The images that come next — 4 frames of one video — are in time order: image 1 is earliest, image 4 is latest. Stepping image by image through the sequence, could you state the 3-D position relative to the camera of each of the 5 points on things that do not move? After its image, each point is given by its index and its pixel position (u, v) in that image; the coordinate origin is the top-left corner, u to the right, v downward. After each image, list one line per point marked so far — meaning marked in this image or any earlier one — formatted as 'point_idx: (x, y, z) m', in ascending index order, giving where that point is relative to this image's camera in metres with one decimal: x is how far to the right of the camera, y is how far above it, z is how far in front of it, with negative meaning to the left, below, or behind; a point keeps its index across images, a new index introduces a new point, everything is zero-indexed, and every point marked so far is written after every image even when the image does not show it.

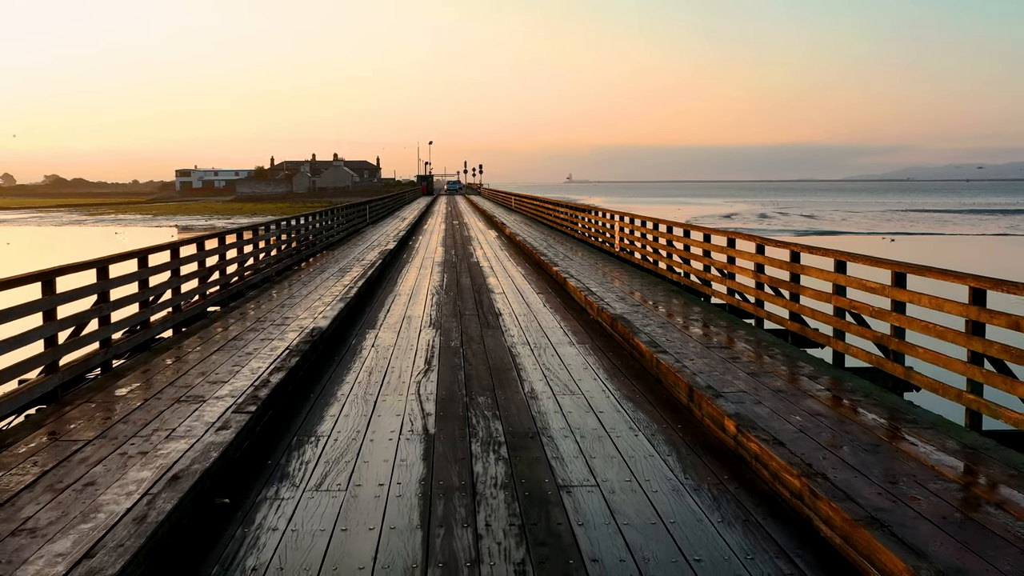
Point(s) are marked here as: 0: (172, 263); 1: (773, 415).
0: (-3.1, +0.3, +7.7) m
1: (+1.5, -0.7, +4.5) m
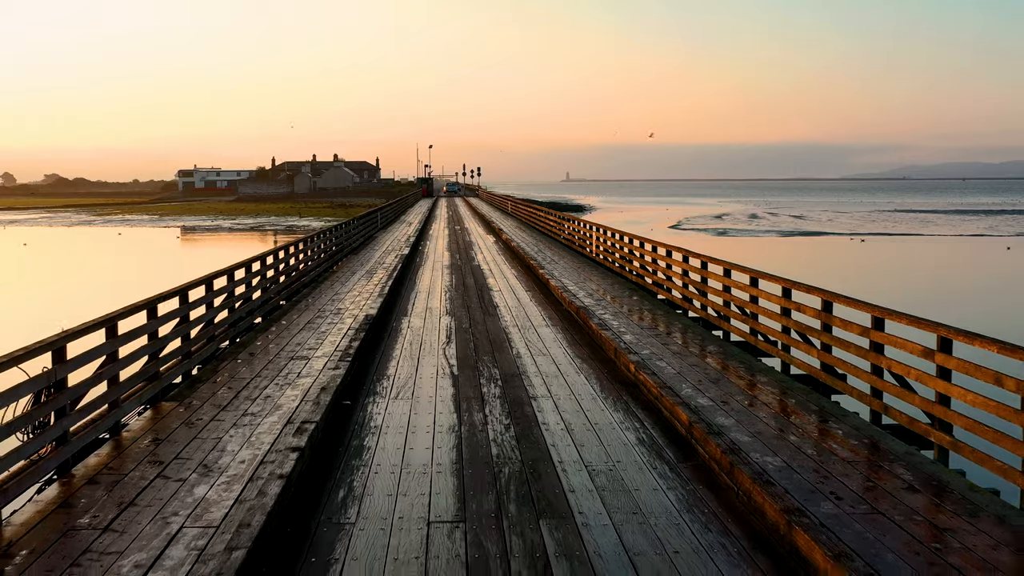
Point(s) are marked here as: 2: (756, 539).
0: (-3.2, +0.3, +10.4) m
1: (+1.4, -0.7, +7.2) m
2: (+1.1, -1.2, +3.8) m
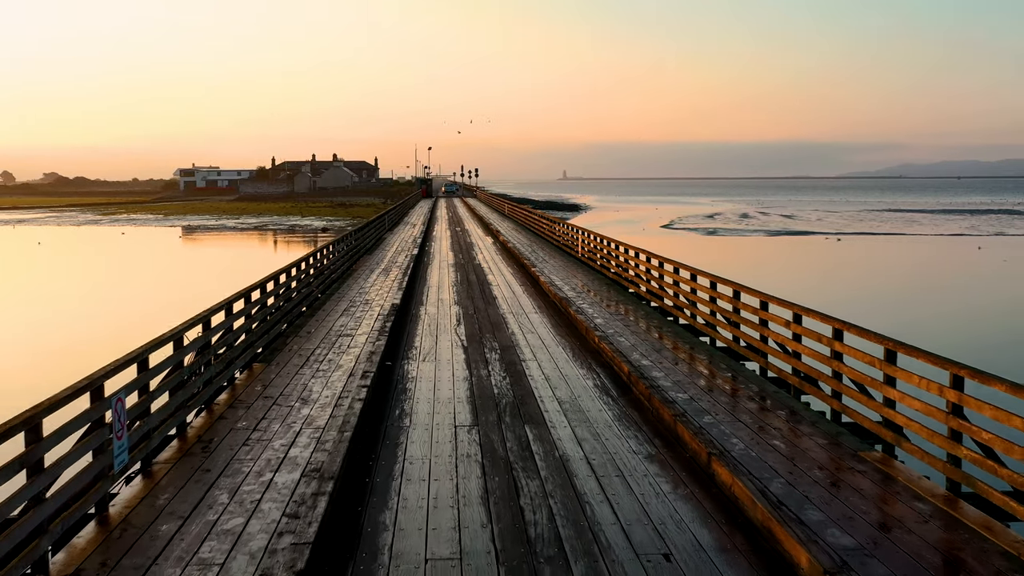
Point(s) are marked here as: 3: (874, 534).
0: (-3.3, +0.4, +12.7) m
1: (+1.3, -0.6, +9.5) m
2: (+1.1, -1.1, +6.1) m
3: (+2.0, -1.3, +4.4) m
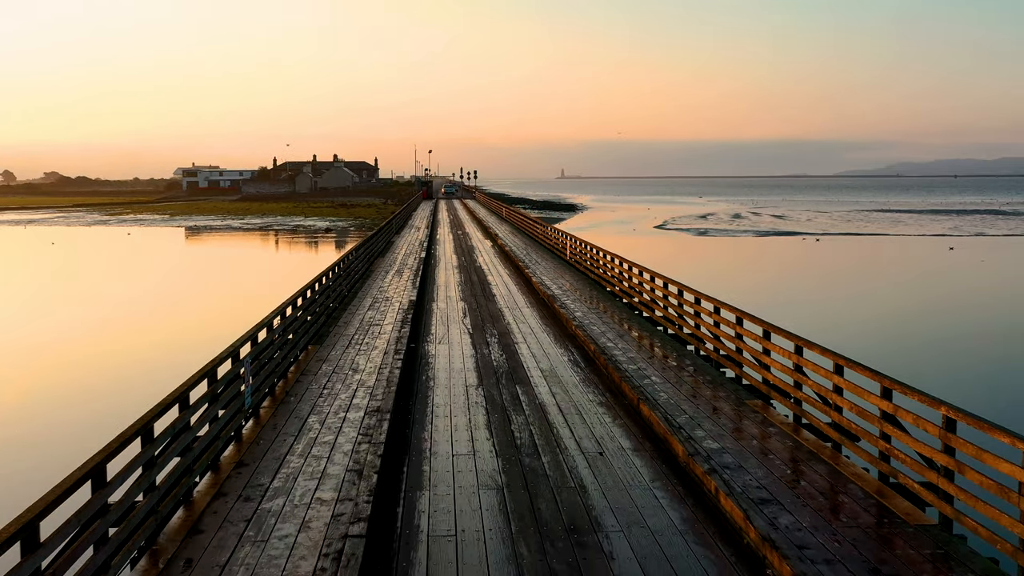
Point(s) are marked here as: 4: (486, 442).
0: (-3.3, +0.4, +15.2) m
1: (+1.3, -0.6, +12.0) m
2: (+1.0, -1.1, +8.6) m
3: (+1.9, -1.3, +6.9) m
4: (-0.2, -1.3, +6.8) m
